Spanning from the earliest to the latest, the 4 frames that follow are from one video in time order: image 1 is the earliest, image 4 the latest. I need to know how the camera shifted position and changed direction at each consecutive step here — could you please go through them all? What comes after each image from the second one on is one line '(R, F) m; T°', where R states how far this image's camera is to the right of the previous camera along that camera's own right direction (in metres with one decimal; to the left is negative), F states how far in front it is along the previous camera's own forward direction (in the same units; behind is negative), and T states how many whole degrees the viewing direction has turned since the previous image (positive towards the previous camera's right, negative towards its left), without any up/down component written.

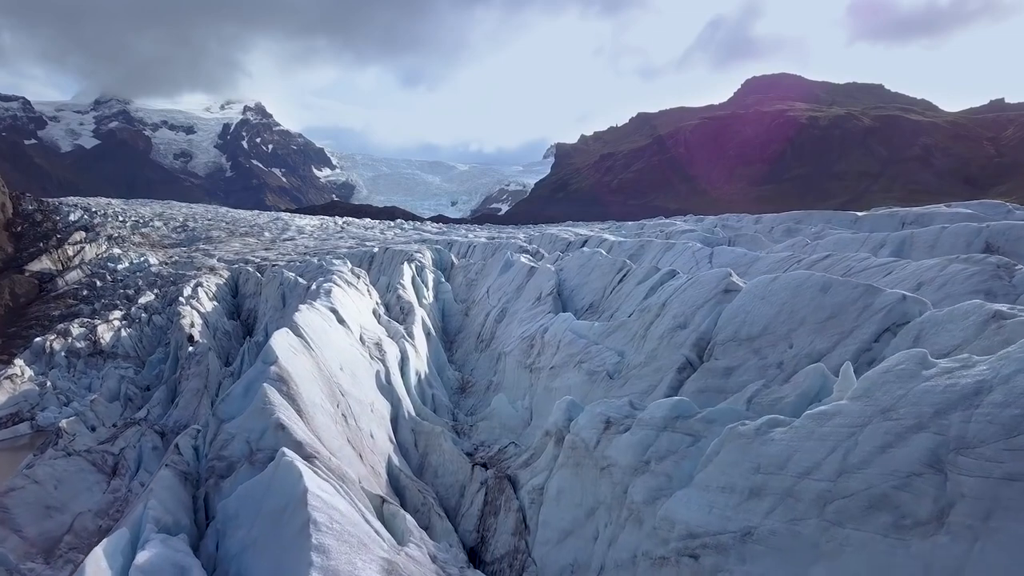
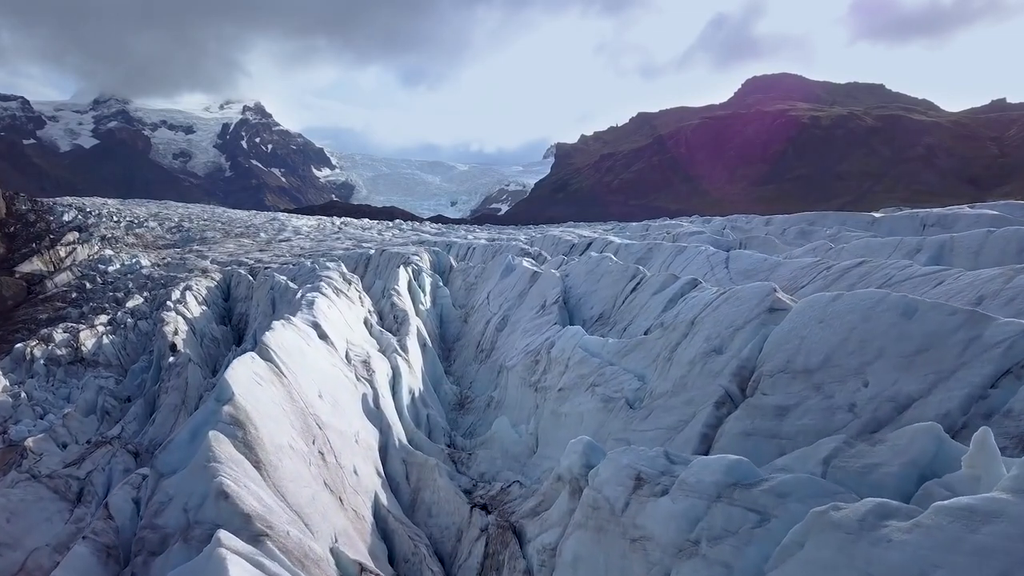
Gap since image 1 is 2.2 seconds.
(-0.1, +1.3) m; 0°
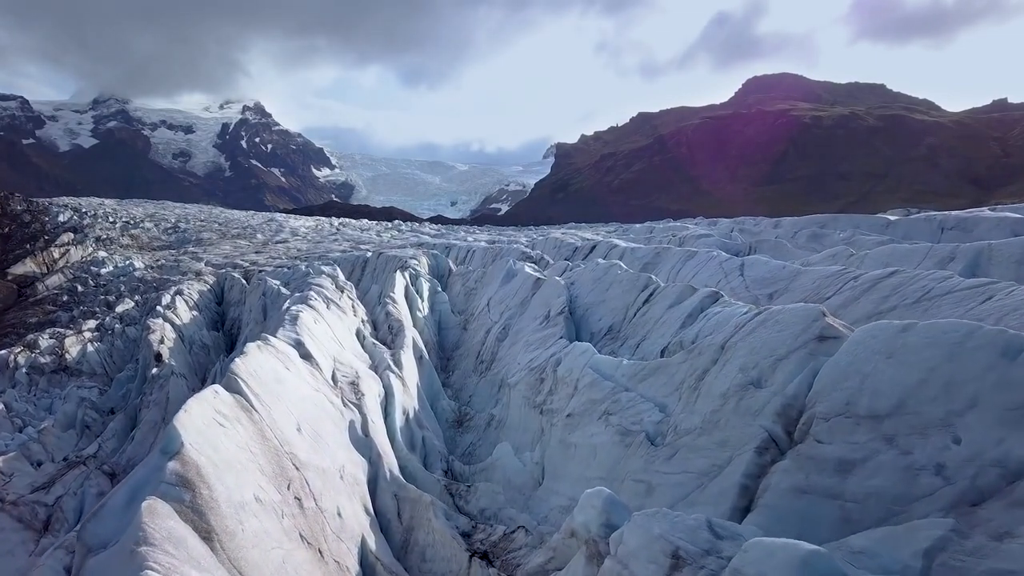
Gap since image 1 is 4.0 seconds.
(-0.1, +1.1) m; 0°
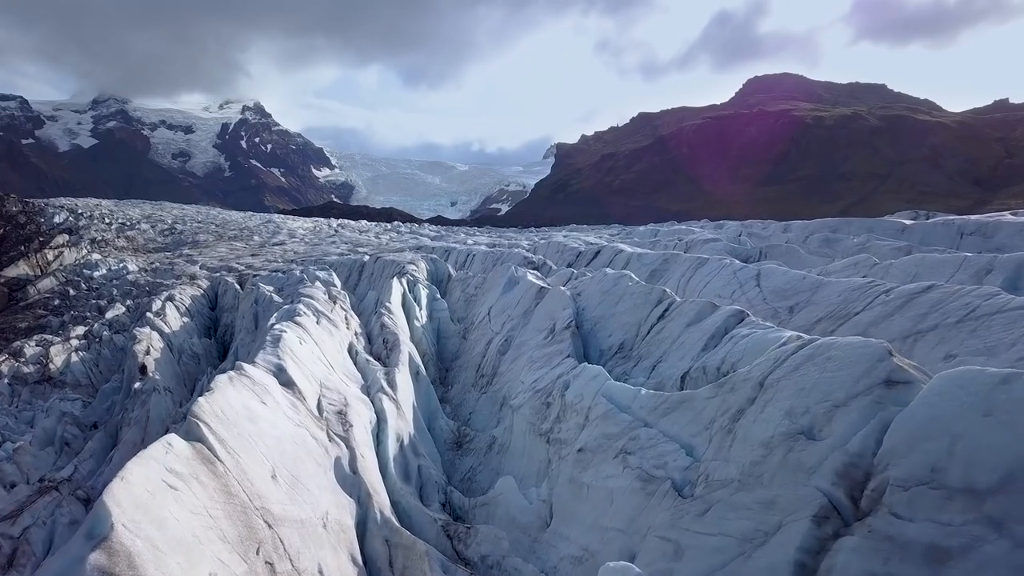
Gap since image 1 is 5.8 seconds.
(-0.1, +1.0) m; 0°
